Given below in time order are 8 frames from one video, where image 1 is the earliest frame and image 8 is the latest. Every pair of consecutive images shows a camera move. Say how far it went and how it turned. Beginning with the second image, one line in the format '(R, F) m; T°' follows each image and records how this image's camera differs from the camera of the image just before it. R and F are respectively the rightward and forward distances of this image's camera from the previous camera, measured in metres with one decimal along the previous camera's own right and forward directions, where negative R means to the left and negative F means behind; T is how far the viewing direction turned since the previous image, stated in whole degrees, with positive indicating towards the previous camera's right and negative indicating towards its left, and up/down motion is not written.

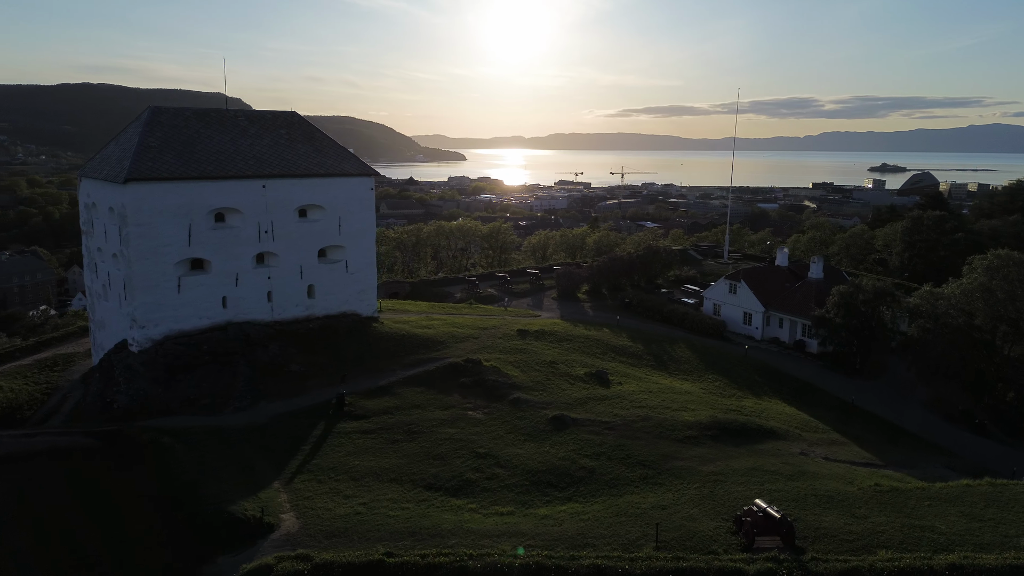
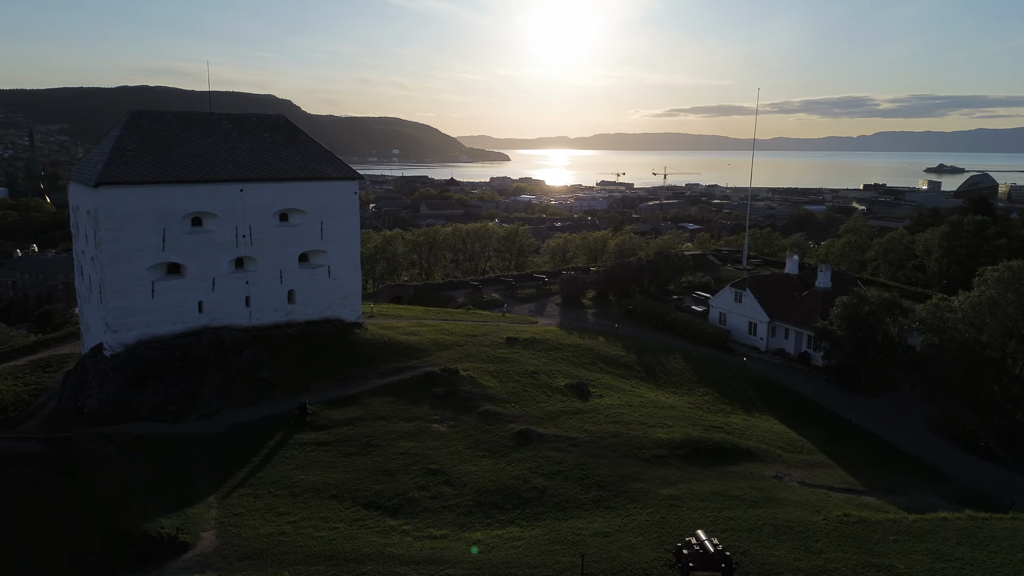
(+2.2, +0.8) m; -3°
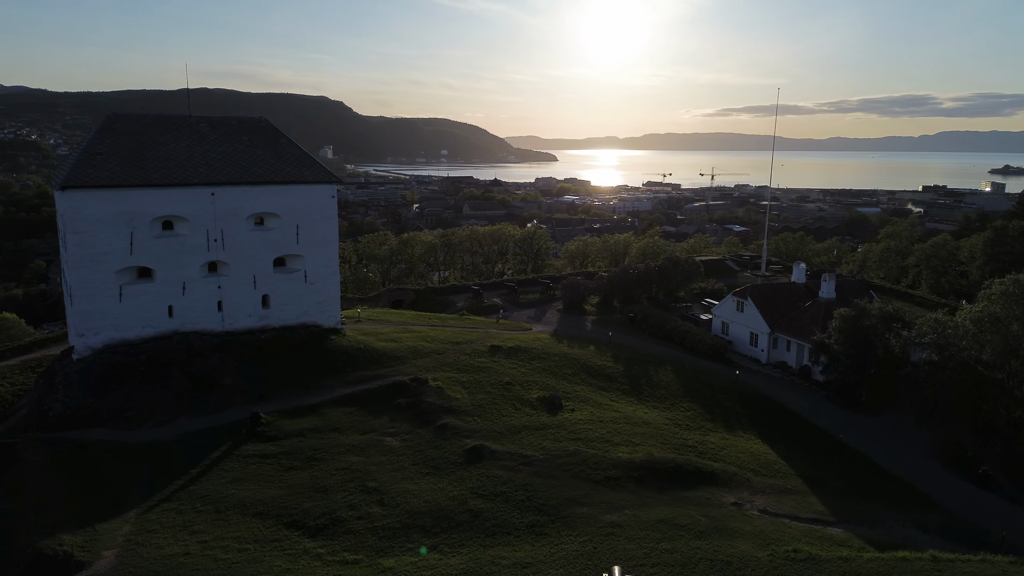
(+2.5, +1.0) m; -4°
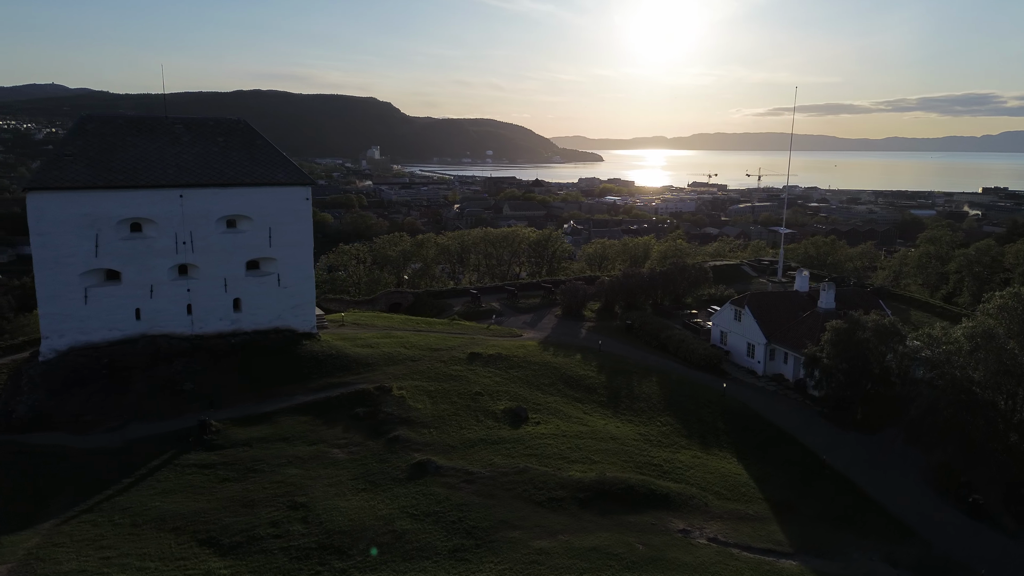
(+2.5, +1.0) m; -3°
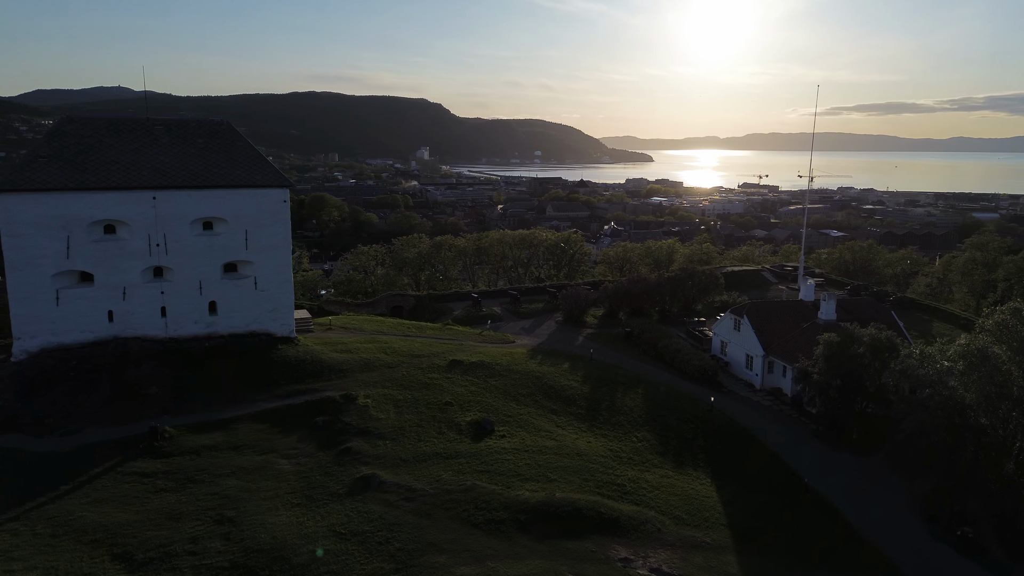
(+2.4, +1.0) m; -4°
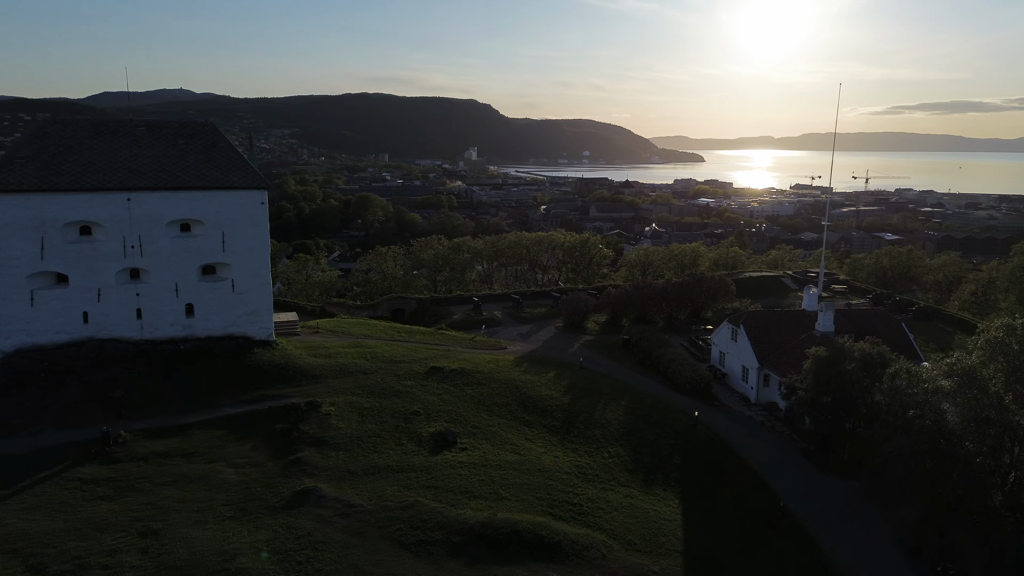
(+2.4, +1.0) m; -4°
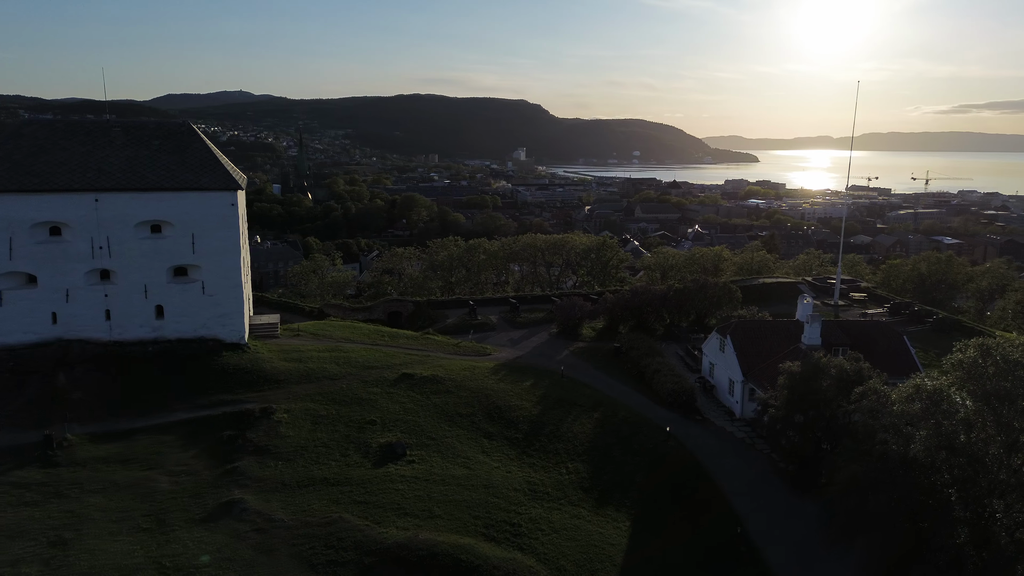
(+2.7, +1.0) m; -4°
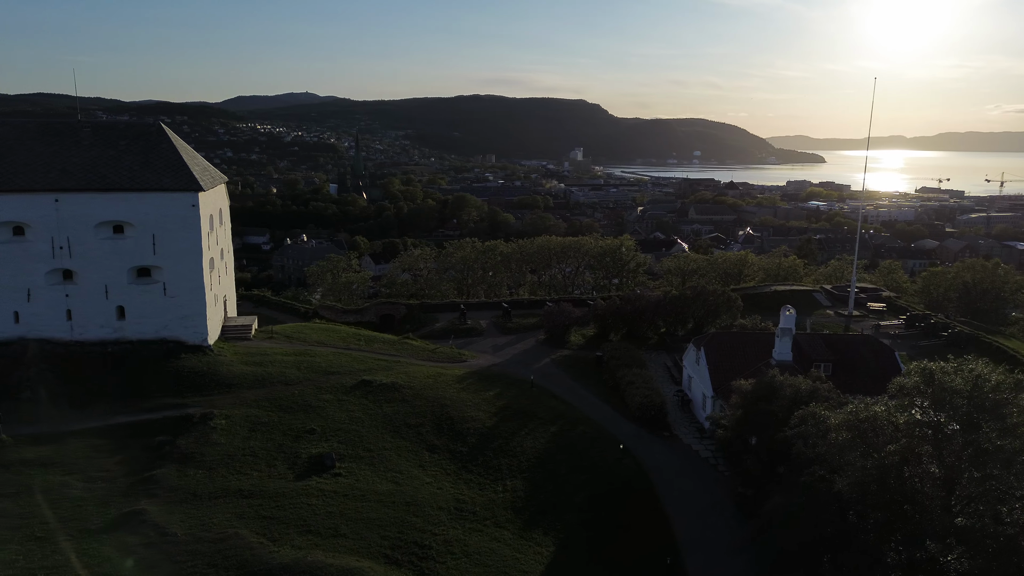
(+3.2, +1.2) m; -4°
